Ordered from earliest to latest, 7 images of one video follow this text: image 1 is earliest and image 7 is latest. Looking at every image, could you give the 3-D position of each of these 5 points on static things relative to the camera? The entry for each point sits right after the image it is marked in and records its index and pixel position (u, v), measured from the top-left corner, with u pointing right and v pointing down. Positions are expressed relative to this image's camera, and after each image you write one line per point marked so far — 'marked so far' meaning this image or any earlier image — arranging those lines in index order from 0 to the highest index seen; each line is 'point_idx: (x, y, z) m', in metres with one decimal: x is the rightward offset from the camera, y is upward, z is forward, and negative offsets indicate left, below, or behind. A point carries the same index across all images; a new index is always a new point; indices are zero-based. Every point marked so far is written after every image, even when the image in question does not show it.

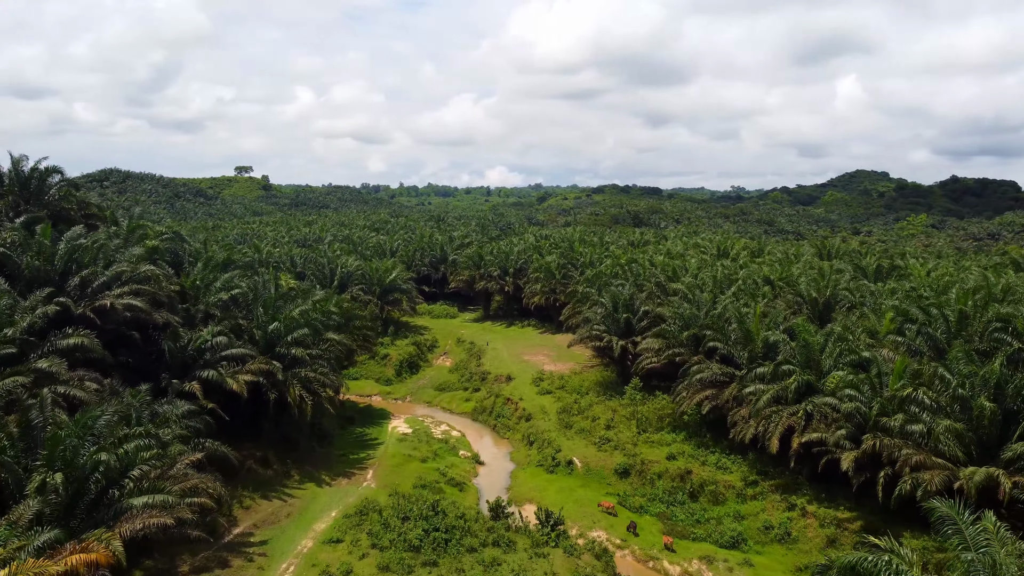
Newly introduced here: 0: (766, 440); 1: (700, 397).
0: (+5.3, -3.2, +16.4) m
1: (+4.3, -2.5, +18.2) m
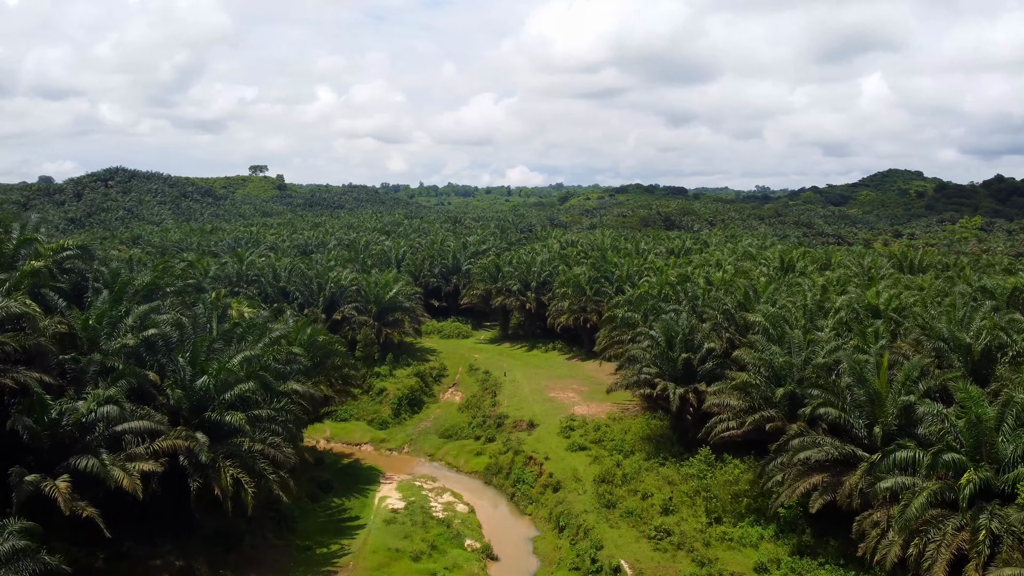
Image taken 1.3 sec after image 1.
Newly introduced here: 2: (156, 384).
0: (+5.6, -3.9, +10.8) m
1: (+4.7, -3.2, +12.7) m
2: (-5.7, -1.5, +12.7) m
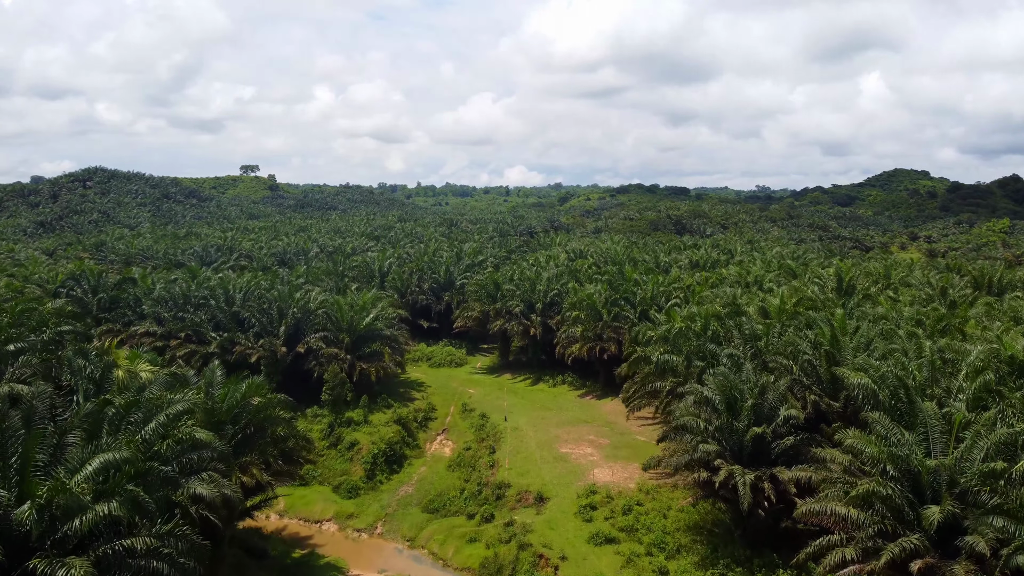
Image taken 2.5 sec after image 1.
0: (+5.7, -4.6, +6.0) m
1: (+4.8, -4.0, +7.8) m
2: (-5.6, -2.3, +7.8) m
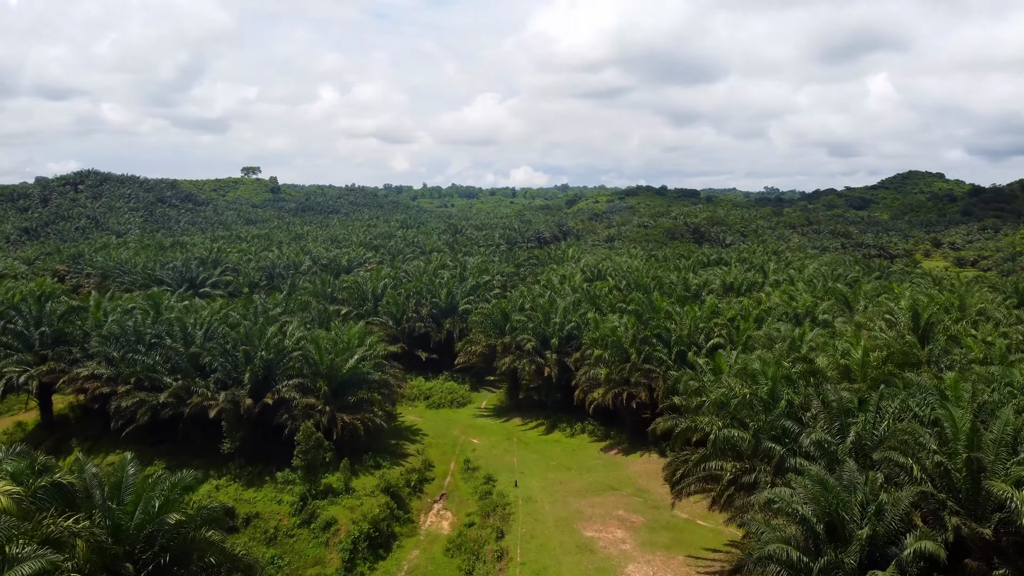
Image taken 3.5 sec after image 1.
0: (+5.9, -5.5, +2.2) m
1: (+5.0, -4.9, +4.0) m
2: (-5.5, -3.2, +4.1) m
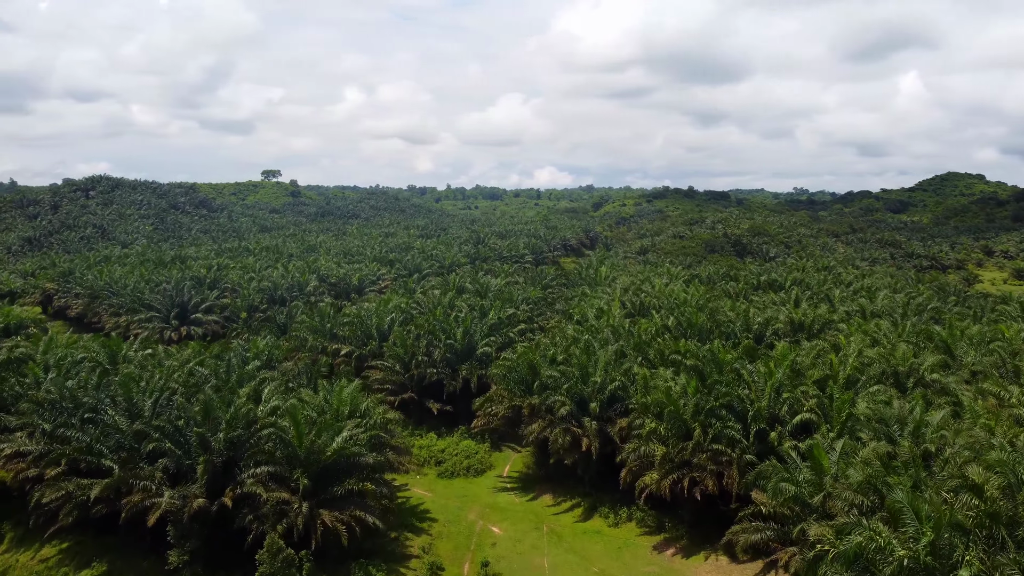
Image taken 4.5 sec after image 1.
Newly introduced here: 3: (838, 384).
0: (+5.9, -6.8, -2.4) m
1: (+5.1, -6.1, -0.5) m
2: (-5.3, -4.4, -0.1) m
3: (+7.1, -2.0, +17.2) m
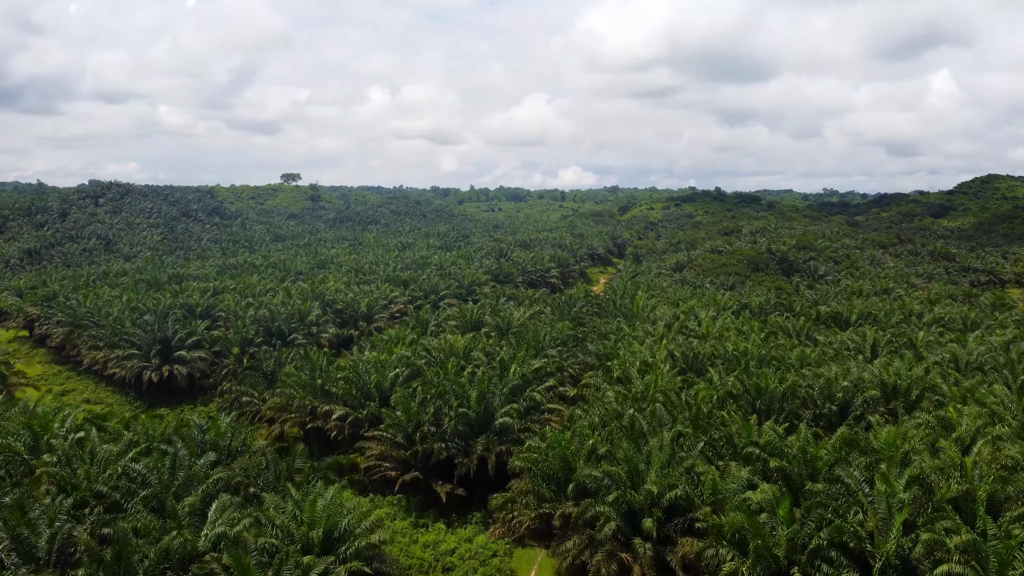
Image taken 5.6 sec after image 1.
0: (+5.8, -8.2, -7.0) m
1: (+5.0, -7.5, -5.1) m
2: (-5.4, -5.8, -4.4) m
3: (+7.6, -3.5, +12.6) m
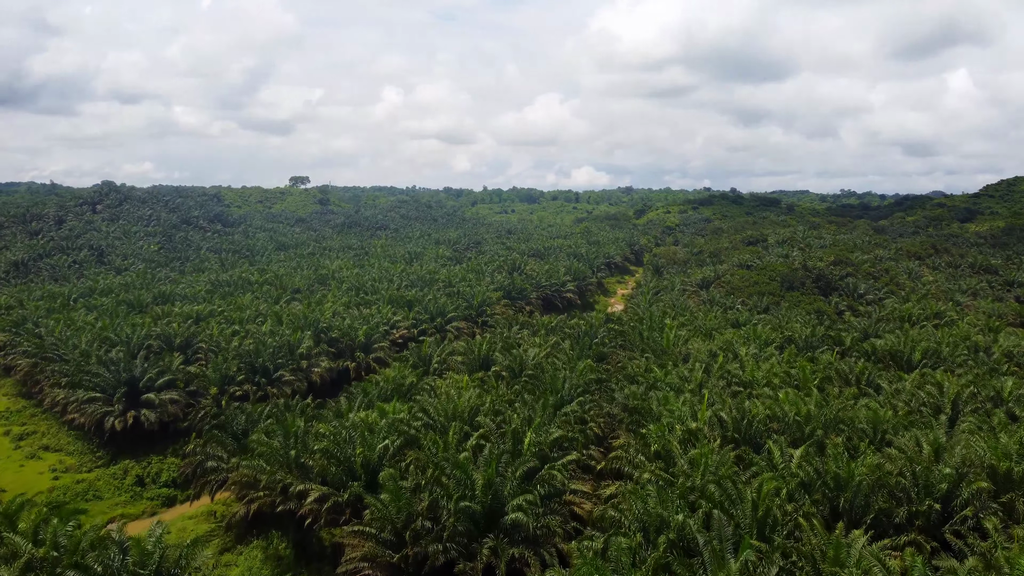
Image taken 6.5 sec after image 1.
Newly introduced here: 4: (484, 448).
0: (+5.6, -9.4, -11.0) m
1: (+4.9, -8.8, -9.1) m
2: (-5.5, -7.0, -8.2) m
3: (+7.8, -4.7, +8.5) m
4: (-0.7, -3.6, +17.7) m
